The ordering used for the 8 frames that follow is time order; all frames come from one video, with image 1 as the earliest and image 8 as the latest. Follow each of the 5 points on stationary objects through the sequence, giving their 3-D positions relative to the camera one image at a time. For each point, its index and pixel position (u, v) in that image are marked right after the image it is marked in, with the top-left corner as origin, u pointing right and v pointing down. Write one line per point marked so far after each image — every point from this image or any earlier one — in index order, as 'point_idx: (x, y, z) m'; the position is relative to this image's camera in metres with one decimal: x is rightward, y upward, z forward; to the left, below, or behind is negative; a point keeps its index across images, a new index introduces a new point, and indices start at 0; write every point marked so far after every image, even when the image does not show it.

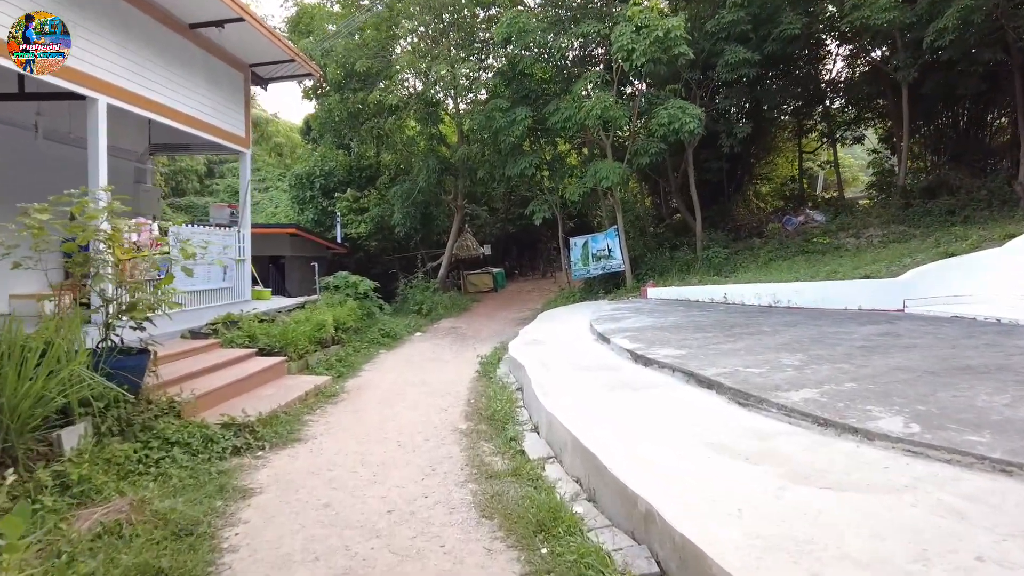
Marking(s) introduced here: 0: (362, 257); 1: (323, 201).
0: (-4.1, +0.8, +17.7) m
1: (-5.0, +2.3, +17.2) m
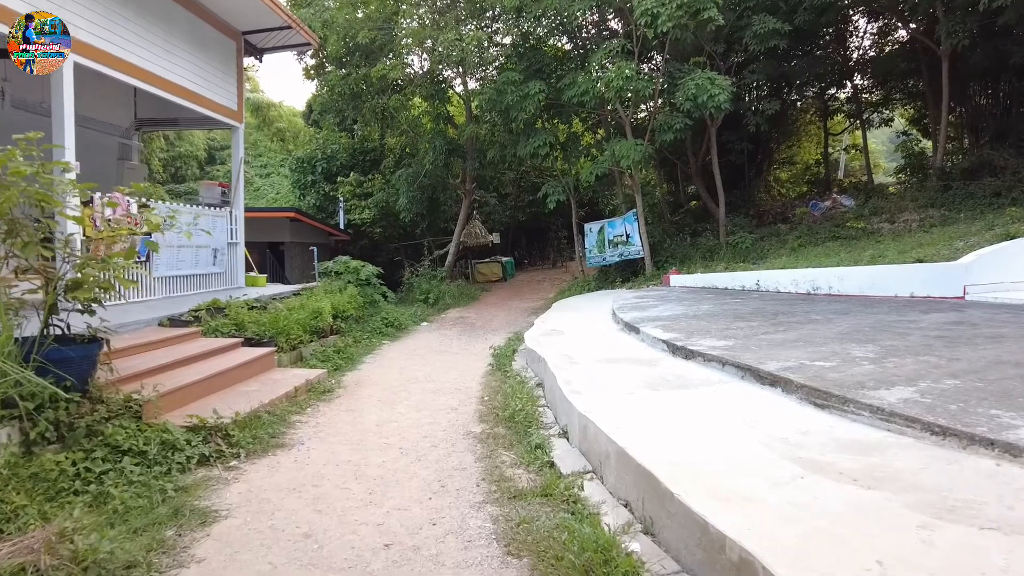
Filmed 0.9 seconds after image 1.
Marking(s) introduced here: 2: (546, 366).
0: (-3.8, +1.1, +17.0) m
1: (-4.7, +2.6, +16.5) m
2: (+0.3, -0.6, +5.2) m
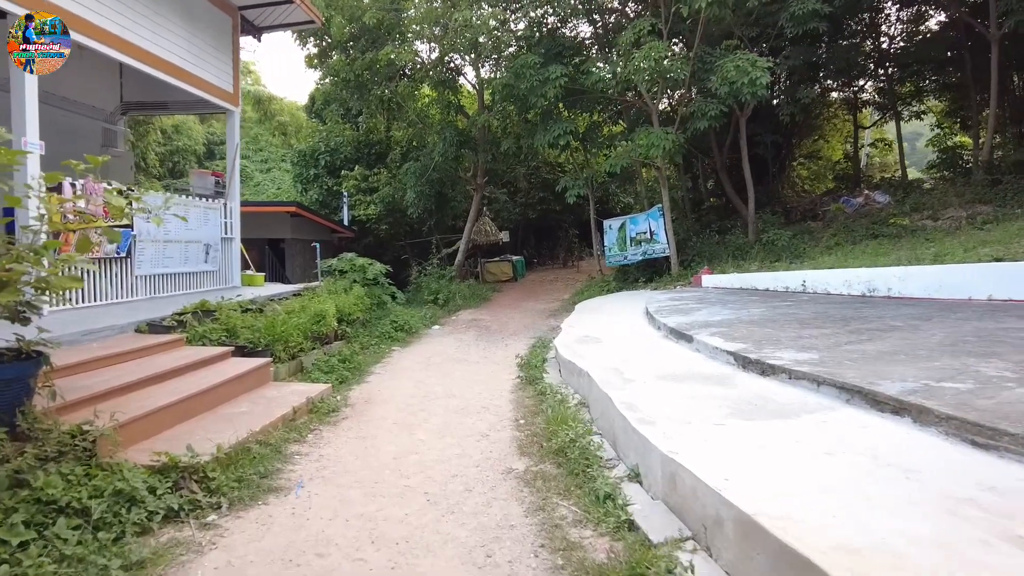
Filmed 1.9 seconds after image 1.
0: (-3.5, +1.1, +16.2) m
1: (-4.4, +2.6, +15.7) m
2: (+0.5, -0.6, +4.4) m
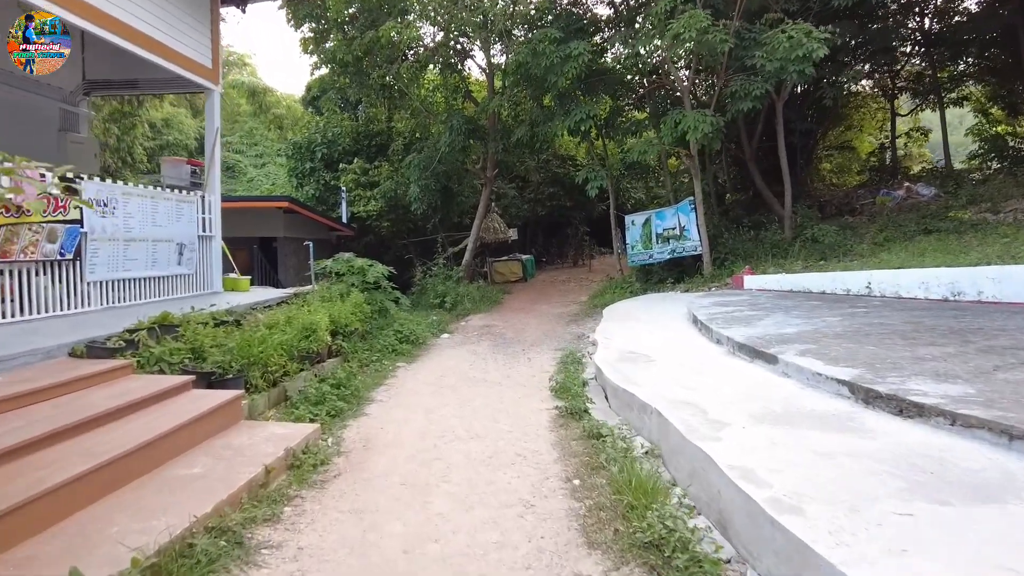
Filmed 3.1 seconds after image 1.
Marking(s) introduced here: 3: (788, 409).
0: (-3.2, +1.1, +15.1) m
1: (-4.1, +2.5, +14.6) m
2: (+0.8, -0.7, +3.3) m
3: (+1.4, -0.6, +3.3) m
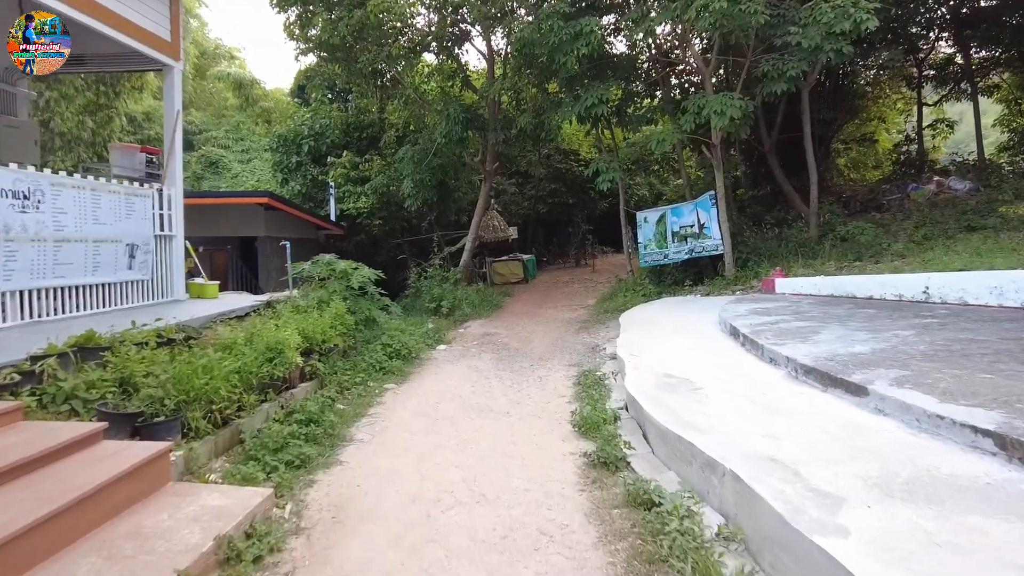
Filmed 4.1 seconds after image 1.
0: (-3.2, +1.0, +14.2) m
1: (-4.1, +2.5, +13.6) m
2: (+0.8, -0.7, +2.4) m
3: (+1.5, -0.7, +2.4) m
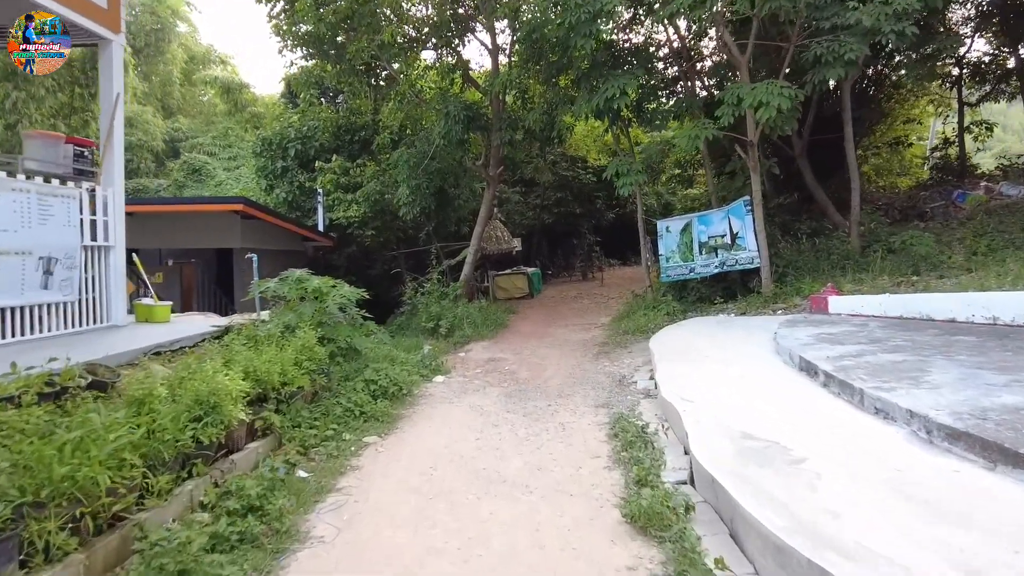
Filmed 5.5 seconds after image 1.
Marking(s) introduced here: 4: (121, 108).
0: (-3.1, +0.7, +13.1) m
1: (-4.0, +2.2, +12.5) m
2: (+1.0, -0.8, +1.2) m
3: (+1.6, -0.8, +1.2) m
4: (-3.0, +1.4, +5.0) m
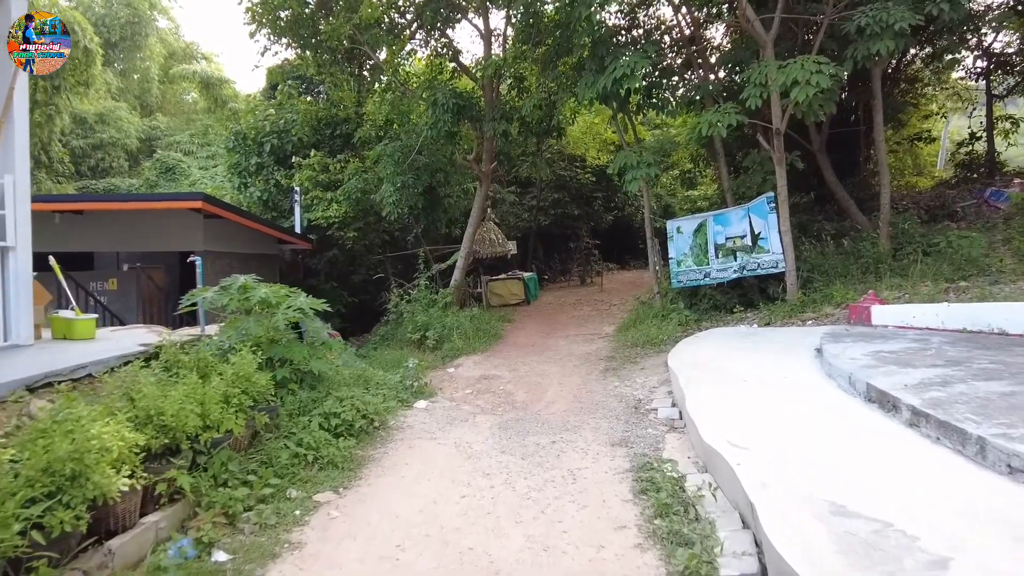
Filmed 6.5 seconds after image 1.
0: (-3.2, +0.6, +12.1) m
1: (-4.1, +2.1, +11.6) m
2: (+1.0, -0.9, +0.3) m
3: (+1.6, -0.8, +0.3) m
4: (-3.1, +1.3, +4.1) m
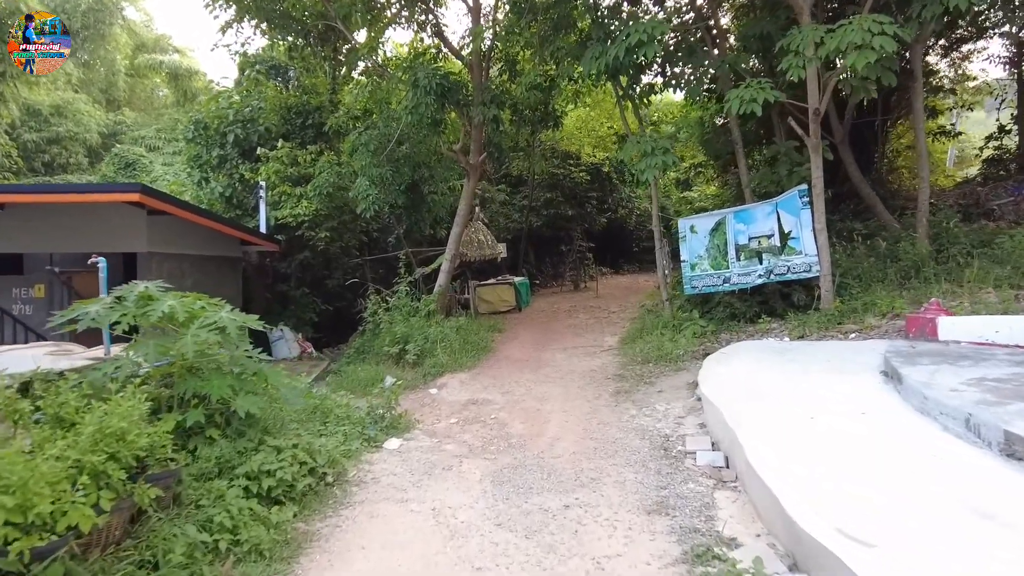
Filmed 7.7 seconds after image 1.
0: (-3.4, +0.5, +11.0) m
1: (-4.3, +2.0, +10.4) m
2: (+1.0, -0.9, -0.8) m
3: (+1.7, -0.8, -0.7) m
4: (-3.1, +1.2, +3.0) m
